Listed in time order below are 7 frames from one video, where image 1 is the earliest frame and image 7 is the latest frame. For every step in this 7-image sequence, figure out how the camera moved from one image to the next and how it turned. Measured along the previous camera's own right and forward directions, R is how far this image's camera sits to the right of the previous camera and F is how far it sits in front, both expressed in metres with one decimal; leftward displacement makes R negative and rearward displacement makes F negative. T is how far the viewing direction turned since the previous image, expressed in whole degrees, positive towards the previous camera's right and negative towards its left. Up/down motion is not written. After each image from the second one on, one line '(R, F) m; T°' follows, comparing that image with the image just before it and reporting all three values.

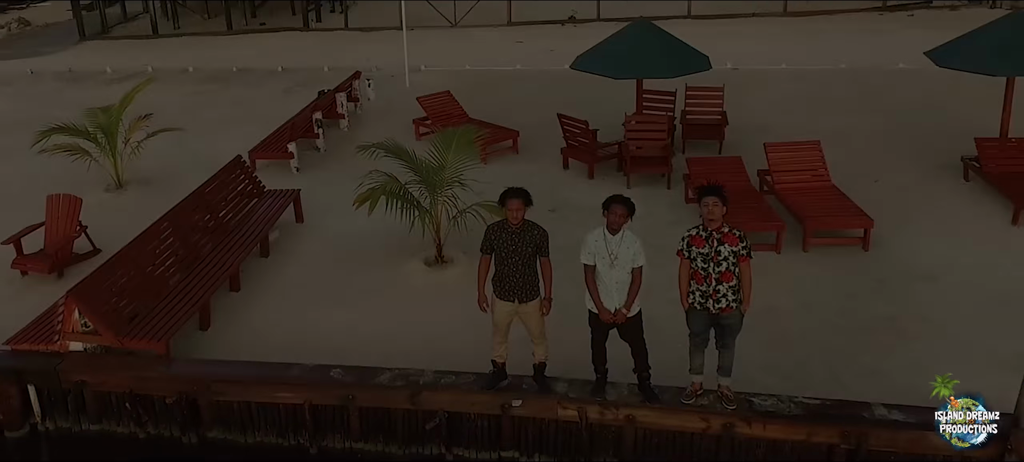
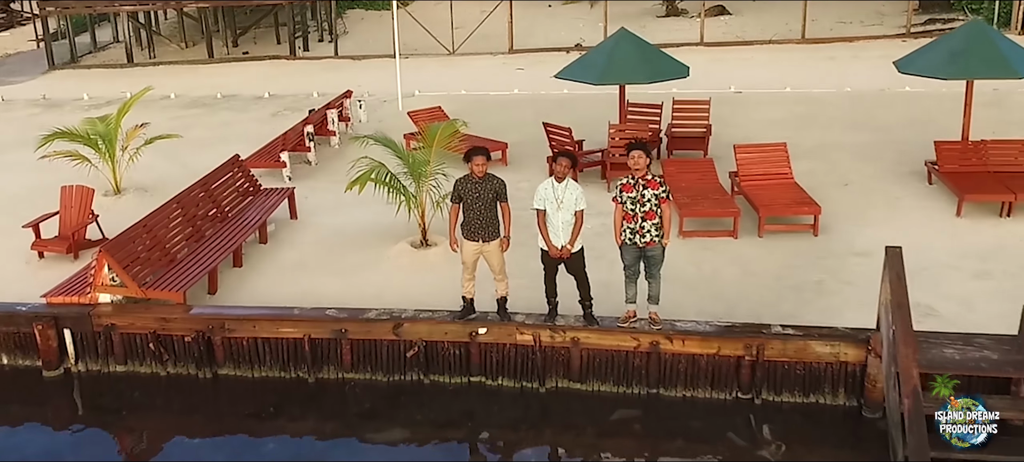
(+0.1, -1.2) m; 0°
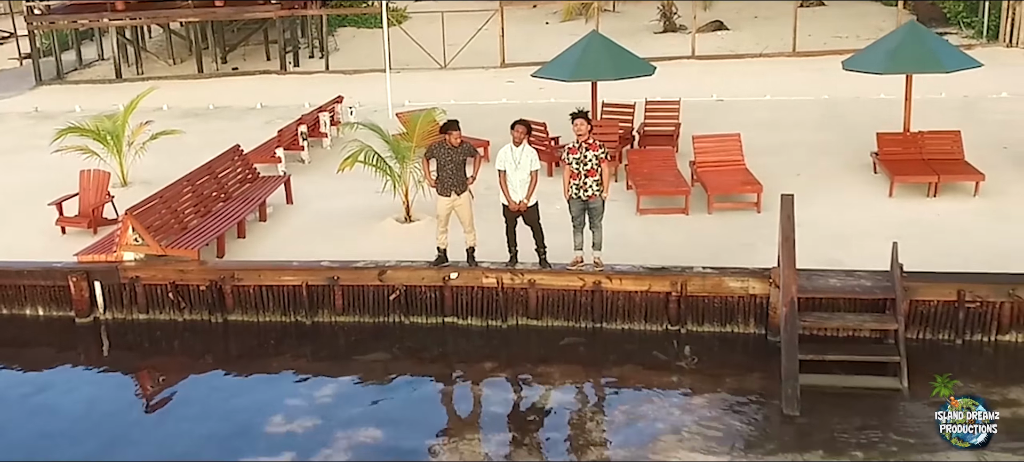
(+0.1, -1.3) m; 0°
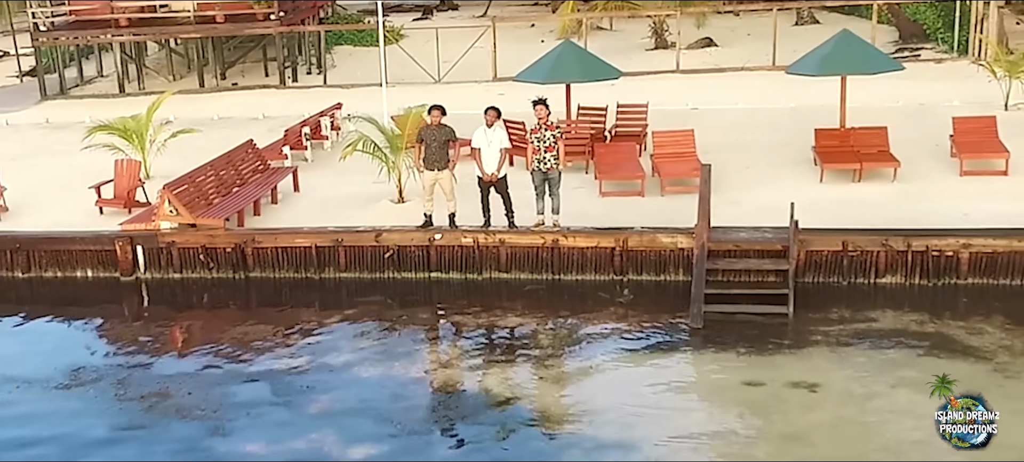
(+0.1, -1.8) m; 0°
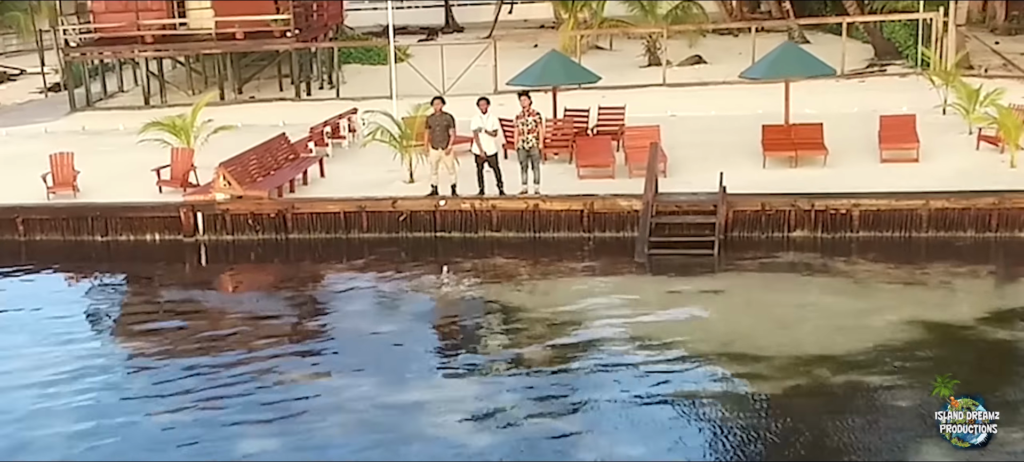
(+0.1, -2.5) m; 0°
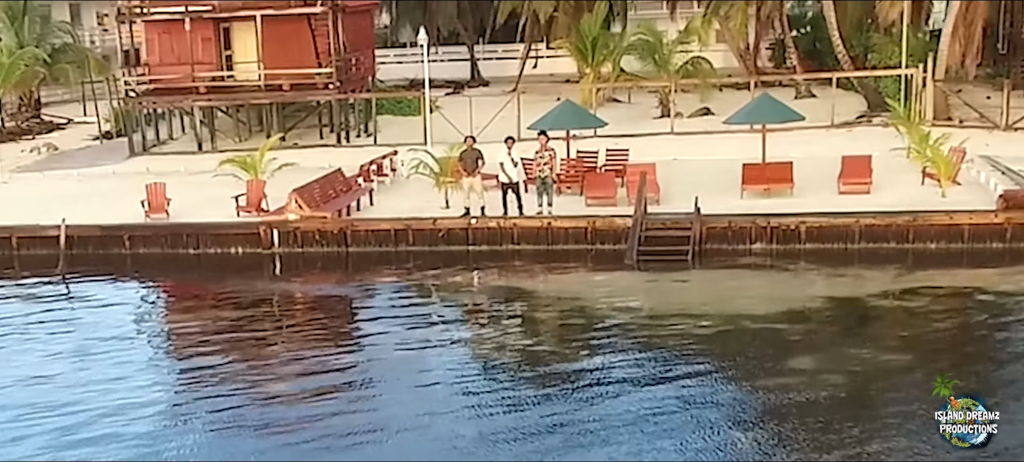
(+0.1, -3.0) m; -1°
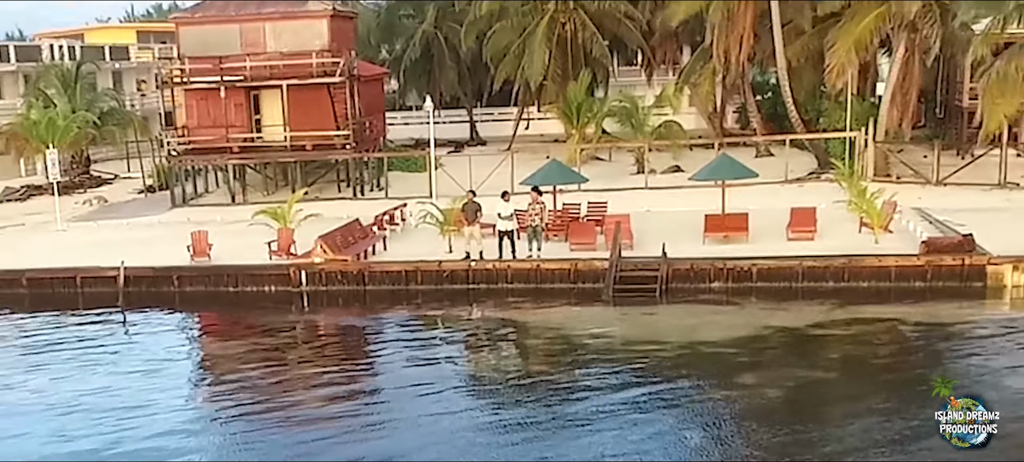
(0.0, -2.6) m; 0°
